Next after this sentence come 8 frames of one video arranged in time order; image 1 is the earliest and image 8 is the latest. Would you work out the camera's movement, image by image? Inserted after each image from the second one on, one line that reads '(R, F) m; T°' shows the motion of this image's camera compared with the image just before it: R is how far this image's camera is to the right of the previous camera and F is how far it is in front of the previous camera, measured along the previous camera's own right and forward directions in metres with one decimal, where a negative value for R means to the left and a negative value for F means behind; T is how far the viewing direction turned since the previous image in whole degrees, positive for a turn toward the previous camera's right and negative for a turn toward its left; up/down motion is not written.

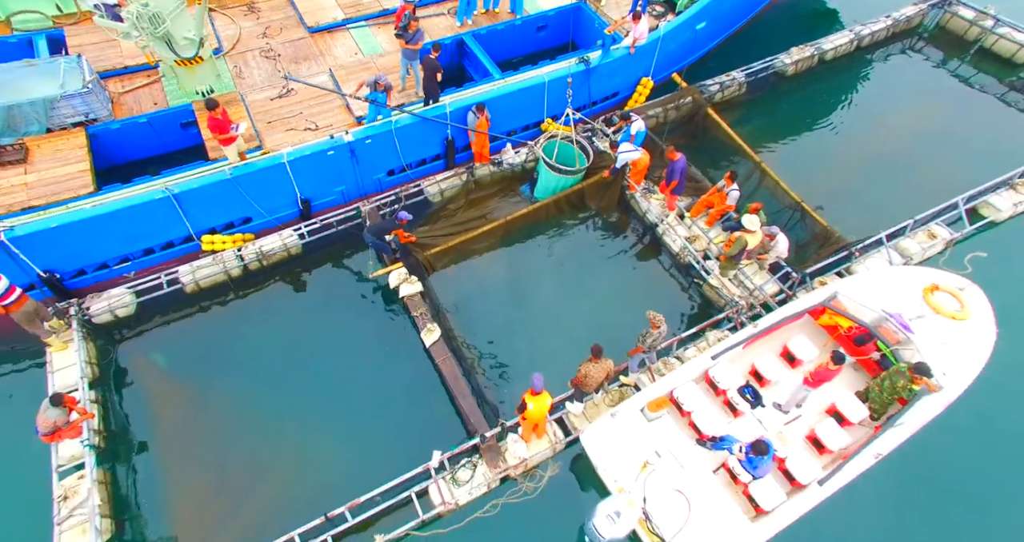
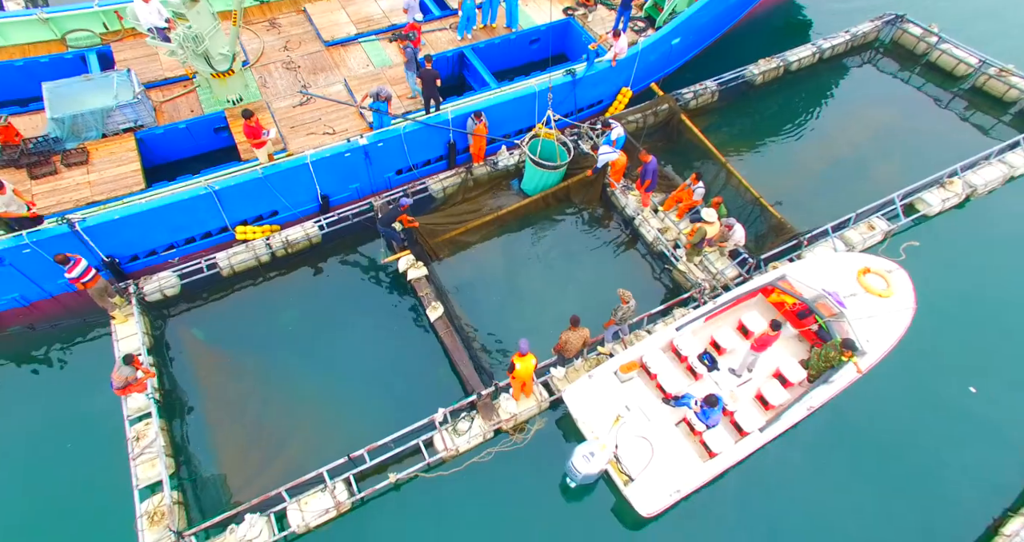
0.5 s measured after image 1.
(+0.2, -2.1) m; 0°
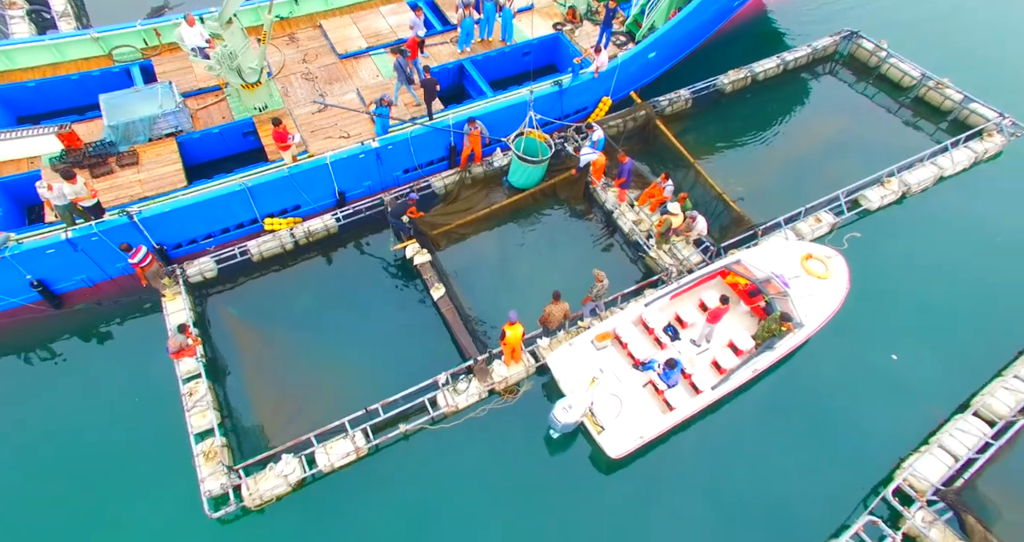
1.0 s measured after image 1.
(+0.2, -2.4) m; 0°
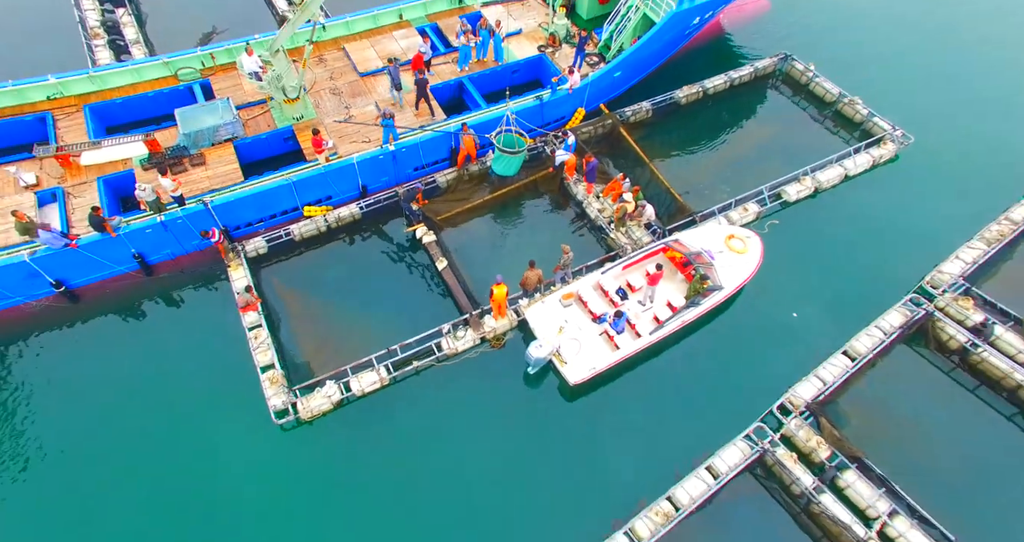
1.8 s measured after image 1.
(+0.5, -4.8) m; 0°
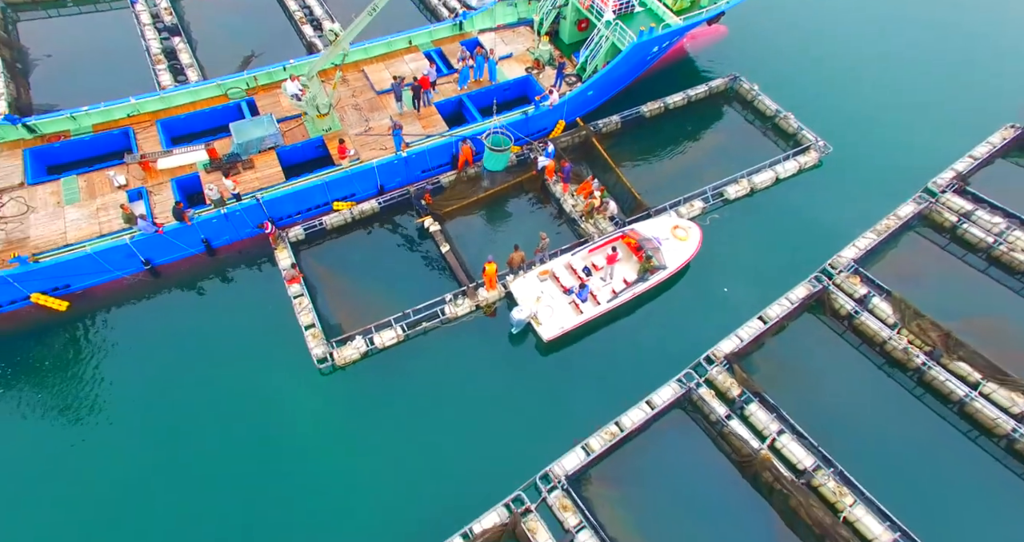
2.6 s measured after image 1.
(+0.6, -5.5) m; 0°
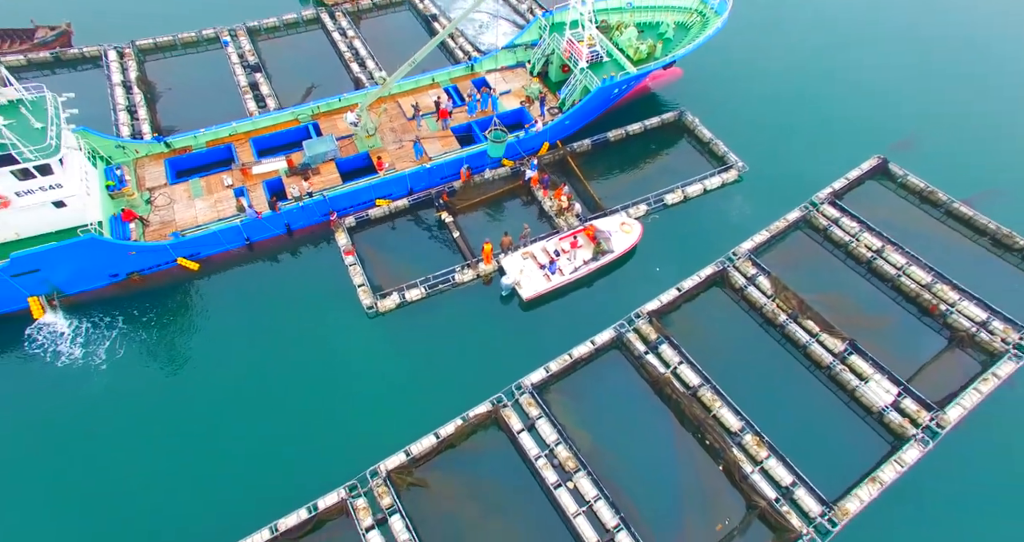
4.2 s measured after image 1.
(+1.2, -10.6) m; -1°
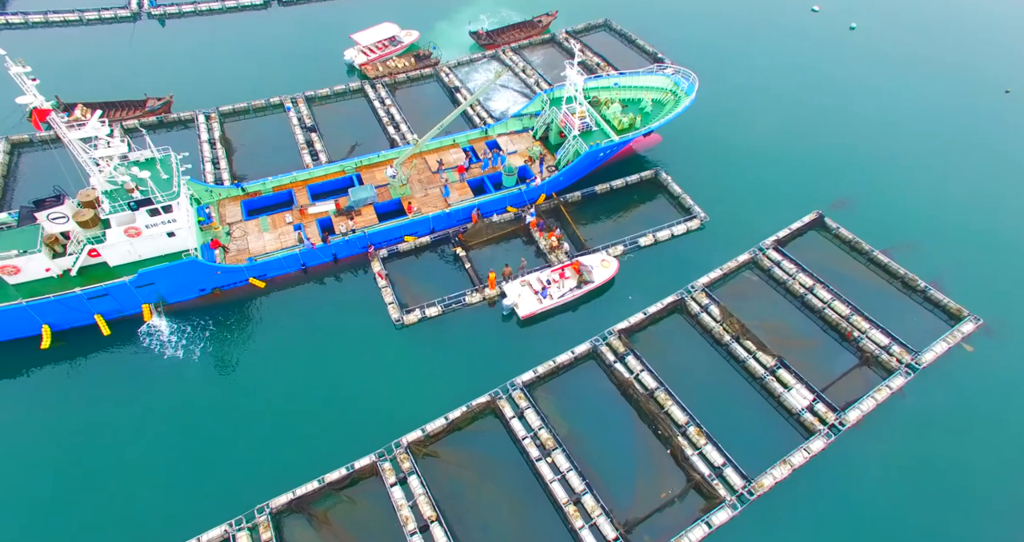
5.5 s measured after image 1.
(+1.1, -8.9) m; -1°
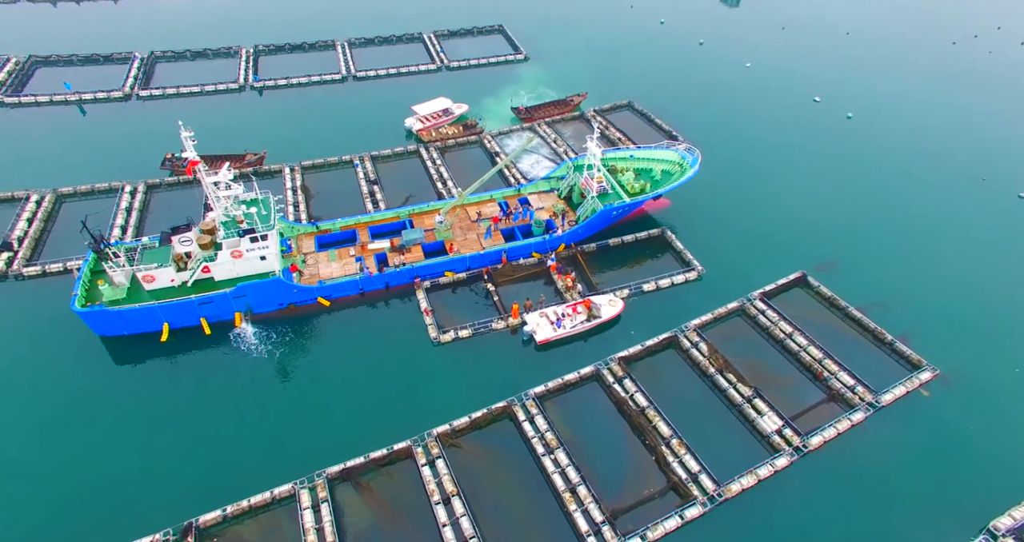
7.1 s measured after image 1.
(+1.3, -8.8) m; -4°
